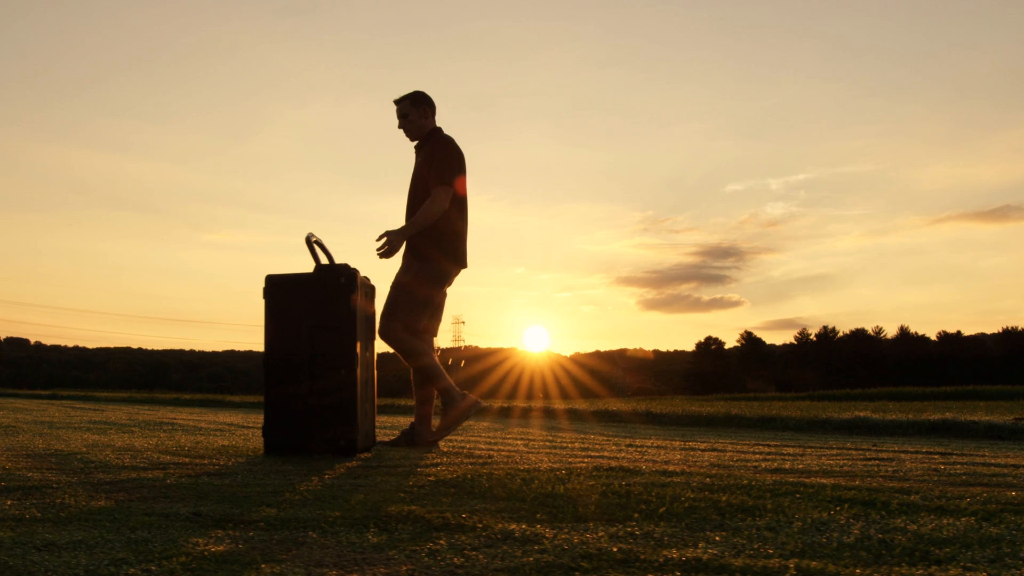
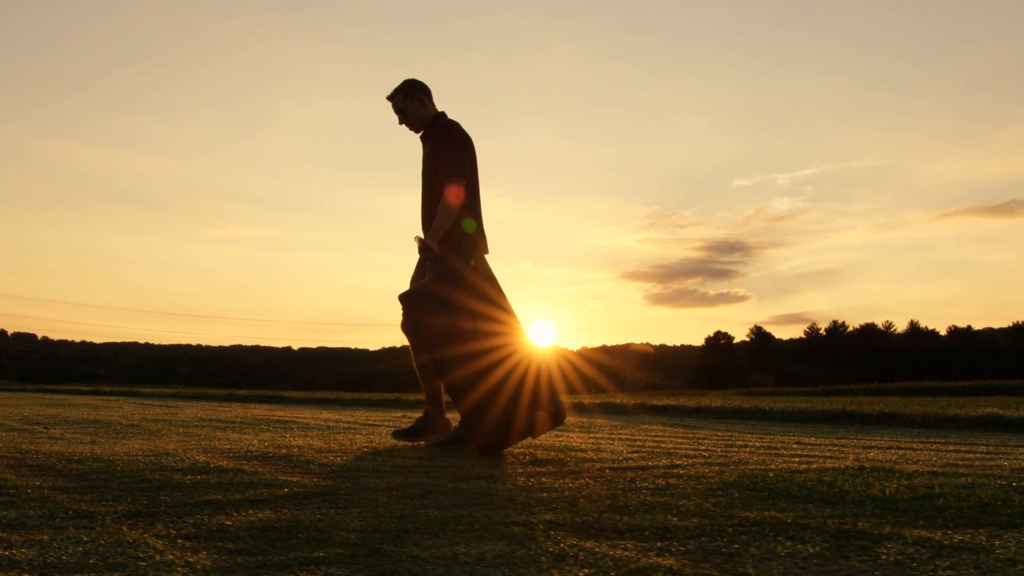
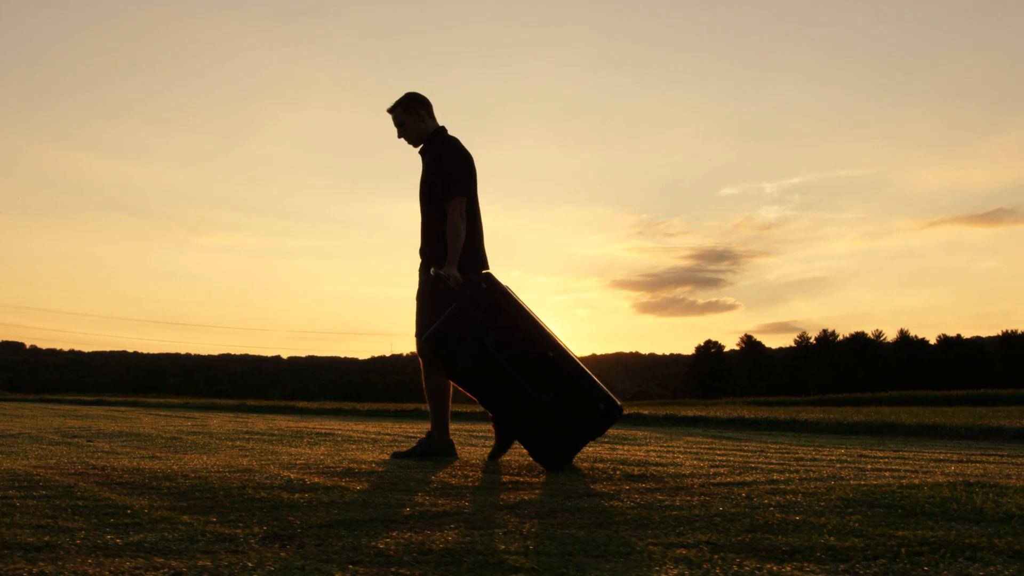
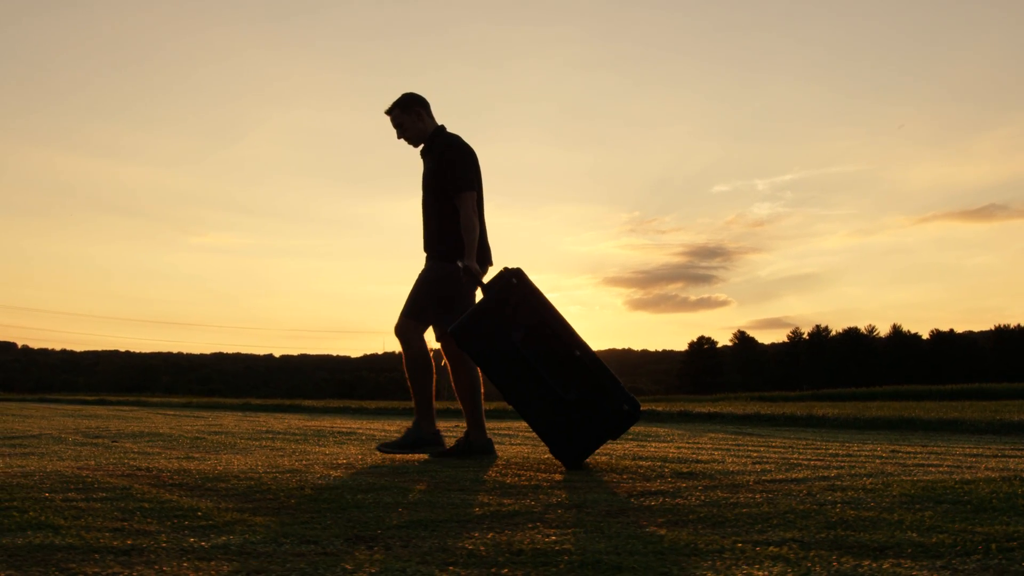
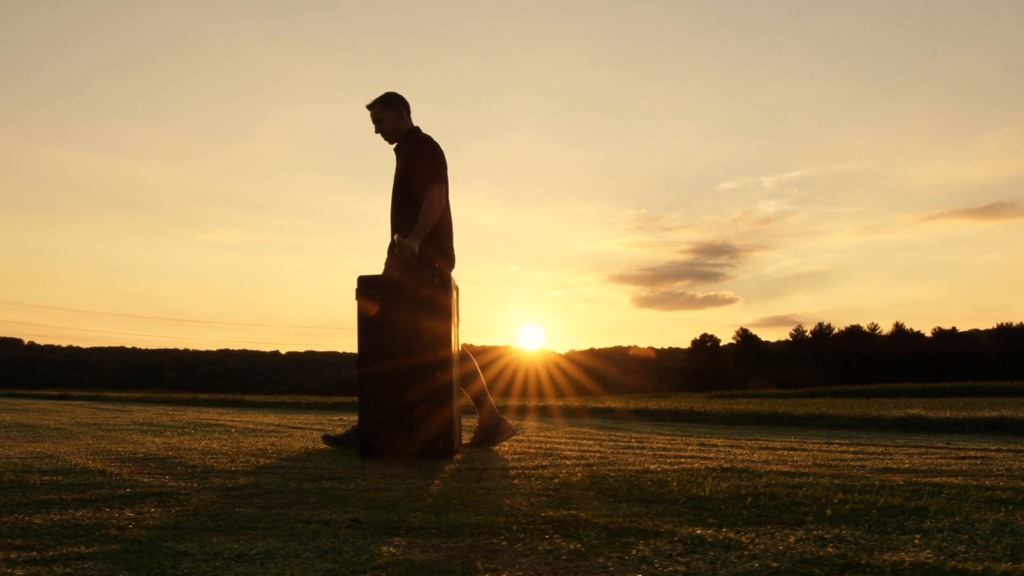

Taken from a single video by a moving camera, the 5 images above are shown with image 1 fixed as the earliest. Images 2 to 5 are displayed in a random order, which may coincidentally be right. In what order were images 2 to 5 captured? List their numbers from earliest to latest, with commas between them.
5, 2, 3, 4
